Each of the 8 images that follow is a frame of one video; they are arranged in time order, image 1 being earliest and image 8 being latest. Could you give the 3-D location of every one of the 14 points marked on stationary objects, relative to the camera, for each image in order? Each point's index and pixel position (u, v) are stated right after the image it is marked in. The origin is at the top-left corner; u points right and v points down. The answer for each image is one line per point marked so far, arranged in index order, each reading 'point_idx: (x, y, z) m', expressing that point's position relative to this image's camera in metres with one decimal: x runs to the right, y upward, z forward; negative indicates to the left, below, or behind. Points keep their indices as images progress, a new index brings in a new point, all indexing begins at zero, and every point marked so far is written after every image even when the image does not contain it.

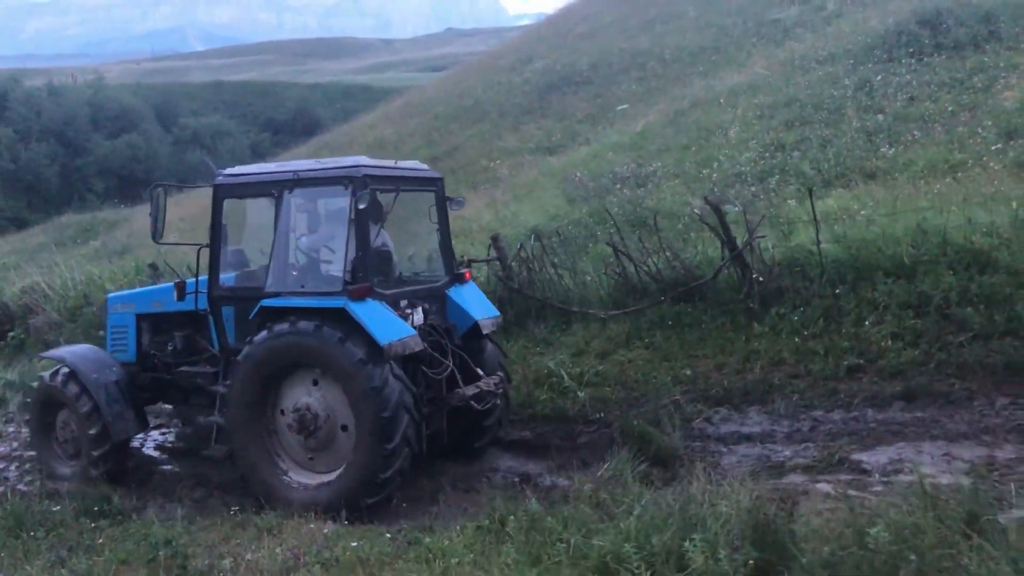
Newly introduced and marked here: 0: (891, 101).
0: (+6.5, +3.2, +15.7) m
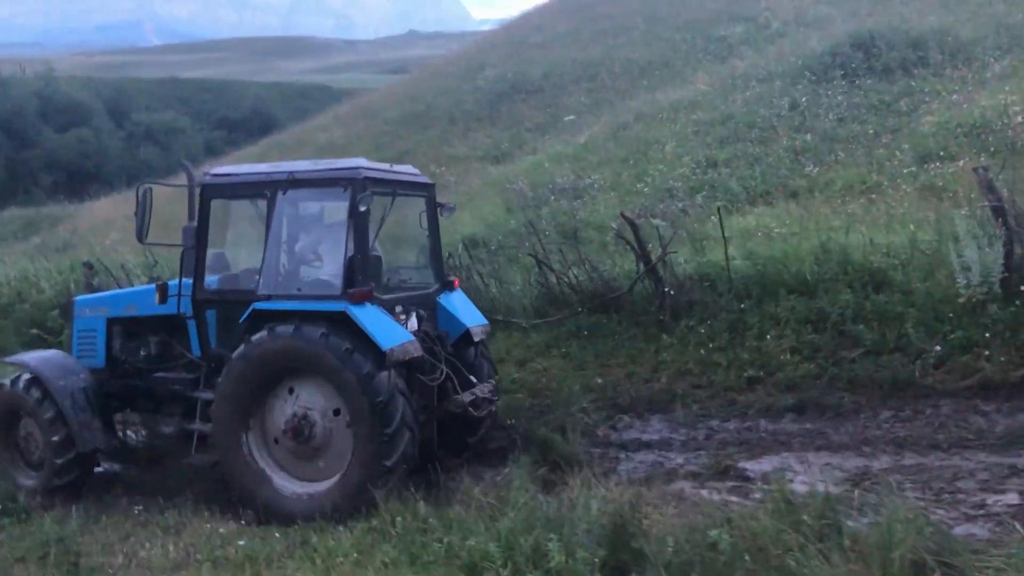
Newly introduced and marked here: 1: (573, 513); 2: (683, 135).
0: (+5.5, +3.0, +16.2) m
1: (+0.3, -1.2, +4.7) m
2: (+3.4, +3.0, +18.0) m
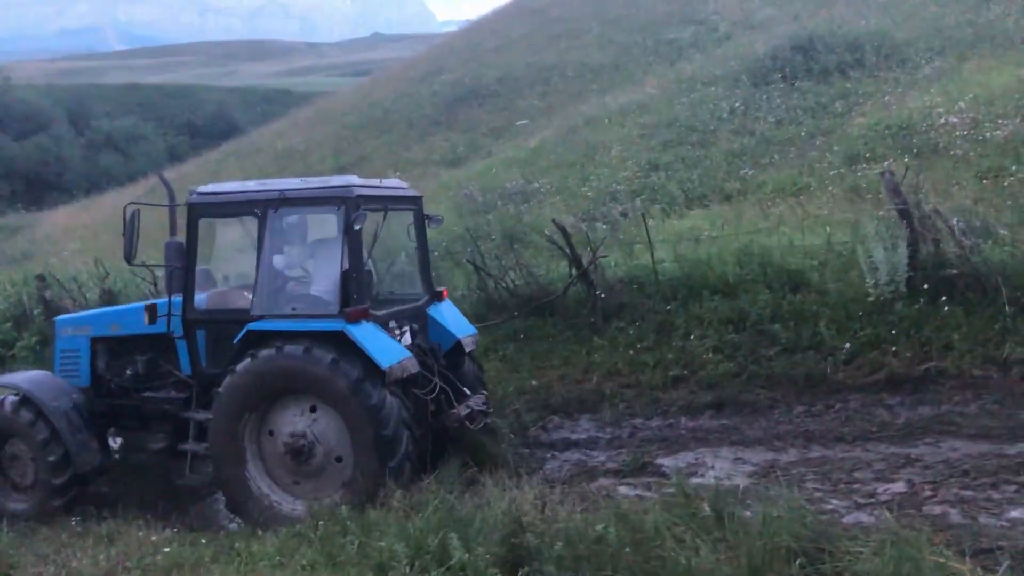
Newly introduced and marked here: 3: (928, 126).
0: (+4.5, +3.0, +16.6) m
1: (-0.2, -1.2, +5.0) m
2: (+2.4, +3.0, +18.4) m
3: (+6.1, +2.4, +13.4) m
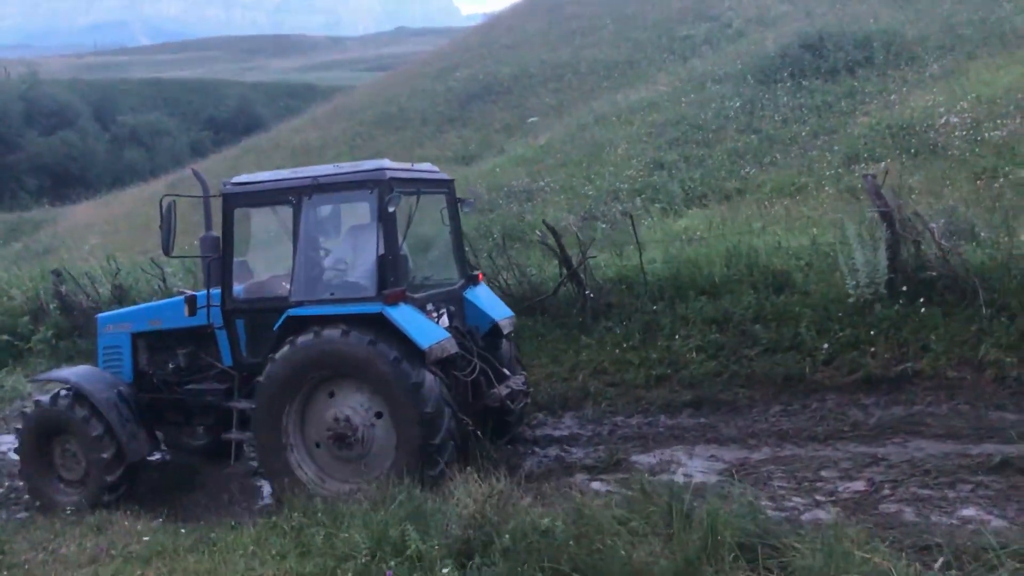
0: (+4.6, +3.0, +16.7) m
1: (-0.4, -1.3, +5.2) m
2: (+2.5, +3.1, +18.5) m
3: (+6.1, +2.4, +13.4) m
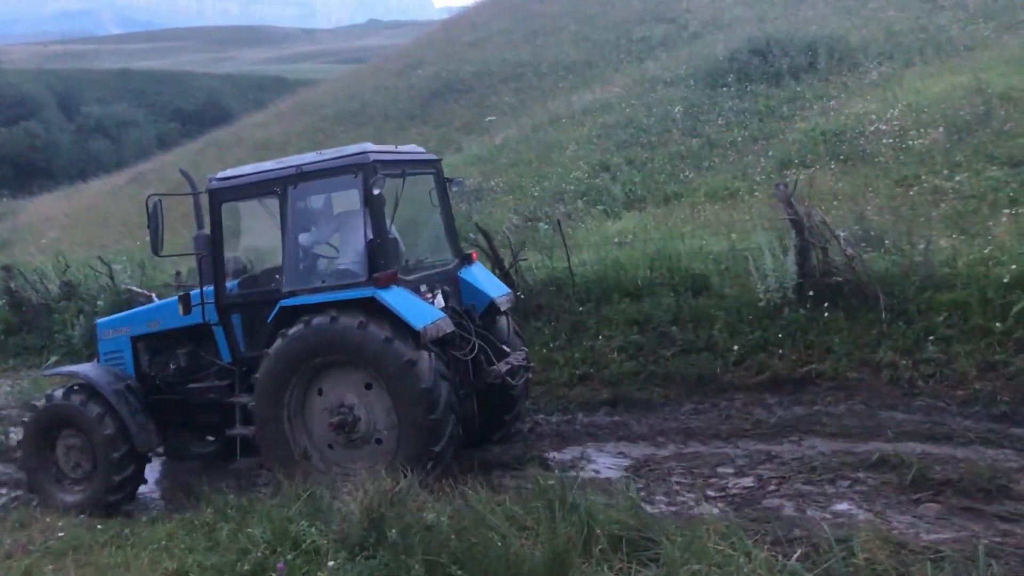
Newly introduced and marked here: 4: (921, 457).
0: (+3.7, +3.0, +17.1) m
1: (-1.0, -1.3, +5.5) m
2: (+1.6, +3.1, +18.8) m
3: (+5.3, +2.4, +13.9) m
4: (+2.8, -1.2, +6.4) m
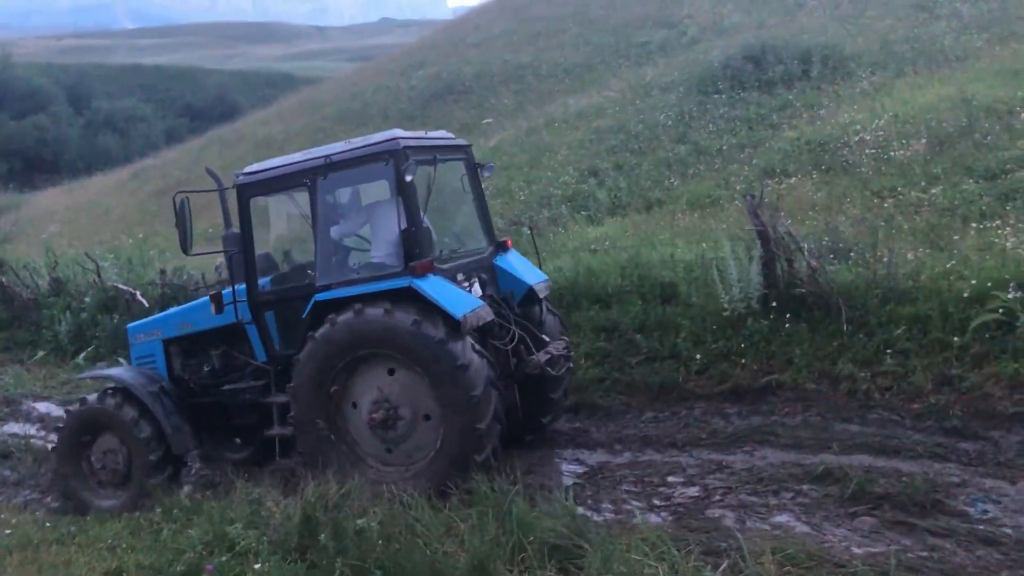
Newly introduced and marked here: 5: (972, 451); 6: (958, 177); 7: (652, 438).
0: (+3.5, +2.9, +17.1) m
1: (-1.4, -1.3, +5.6) m
2: (+1.4, +3.0, +18.9) m
3: (+5.1, +2.2, +13.9) m
4: (+2.5, -1.3, +6.4) m
5: (+3.4, -1.2, +6.8) m
6: (+5.5, +1.4, +11.4) m
7: (+1.2, -1.3, +7.8) m
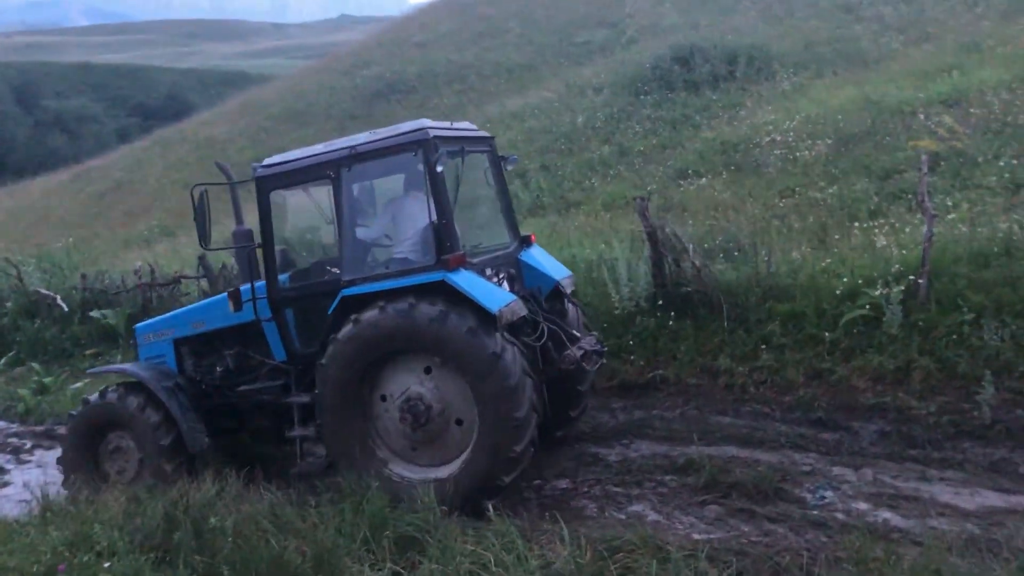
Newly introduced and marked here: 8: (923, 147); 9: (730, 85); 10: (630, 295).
0: (+2.1, +3.0, +17.5) m
1: (-2.3, -1.4, +5.8) m
2: (0.0, +3.0, +19.1) m
3: (+3.8, +2.3, +14.3) m
4: (+1.6, -1.3, +6.8) m
5: (+2.5, -1.2, +7.2) m
6: (+4.4, +1.4, +11.8) m
7: (+0.2, -1.3, +8.1) m
8: (+5.3, +1.8, +11.8) m
9: (+4.5, +4.2, +18.9) m
10: (+1.2, -0.1, +9.1) m
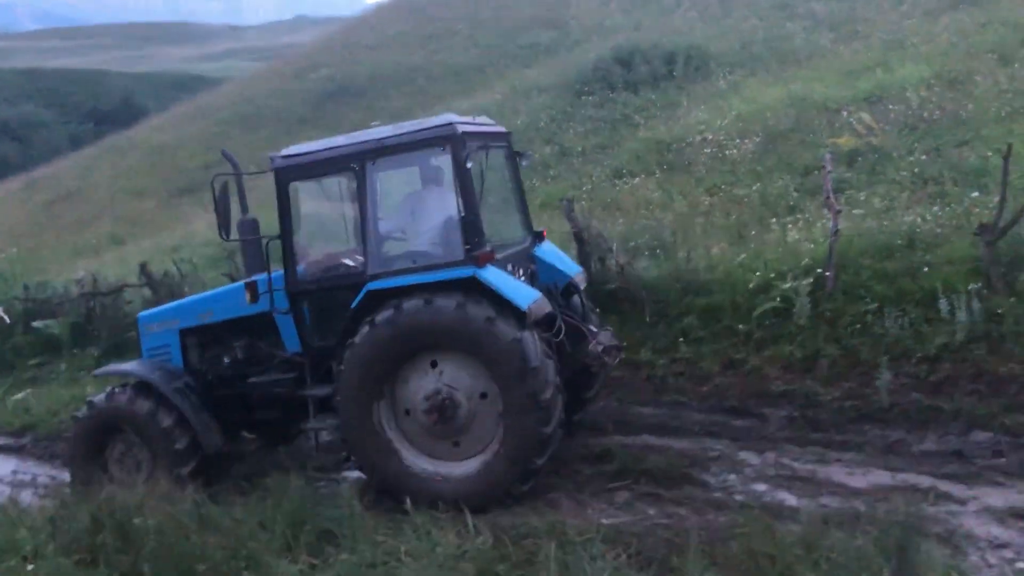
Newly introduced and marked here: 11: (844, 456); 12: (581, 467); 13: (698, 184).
0: (+1.0, +3.0, +17.8) m
1: (-2.8, -1.5, +6.0) m
2: (-1.2, +3.0, +19.4) m
3: (+2.9, +2.4, +14.8) m
4: (+1.0, -1.3, +7.1) m
5: (+1.9, -1.2, +7.6) m
6: (+3.6, +1.5, +12.2) m
7: (-0.4, -1.3, +8.4) m
8: (+4.4, +1.9, +12.3) m
9: (+3.3, +4.3, +19.3) m
10: (+0.5, 0.0, +9.4) m
11: (+2.5, -1.3, +7.0) m
12: (+0.5, -1.4, +7.0) m
13: (+2.6, +1.5, +12.8) m
